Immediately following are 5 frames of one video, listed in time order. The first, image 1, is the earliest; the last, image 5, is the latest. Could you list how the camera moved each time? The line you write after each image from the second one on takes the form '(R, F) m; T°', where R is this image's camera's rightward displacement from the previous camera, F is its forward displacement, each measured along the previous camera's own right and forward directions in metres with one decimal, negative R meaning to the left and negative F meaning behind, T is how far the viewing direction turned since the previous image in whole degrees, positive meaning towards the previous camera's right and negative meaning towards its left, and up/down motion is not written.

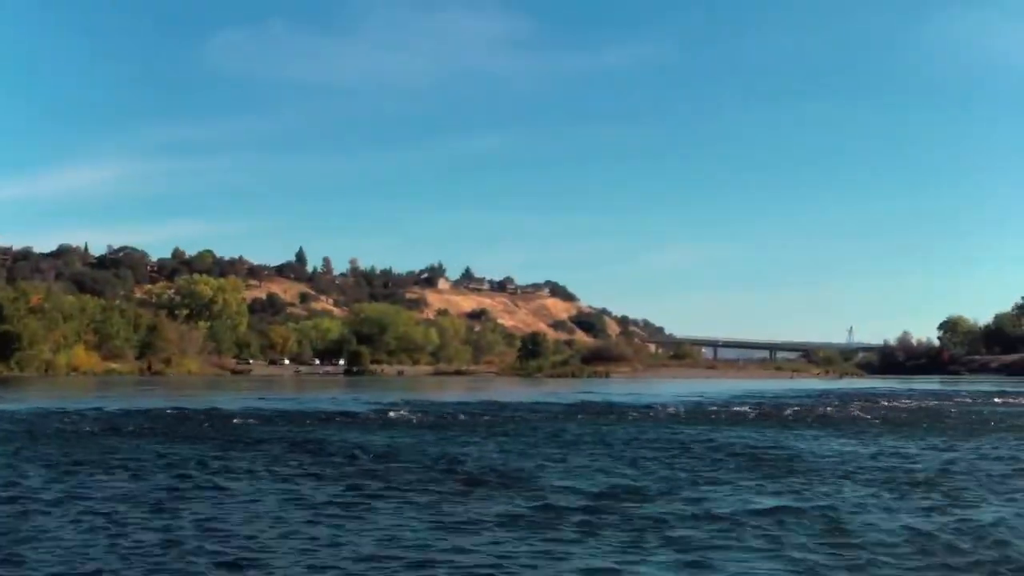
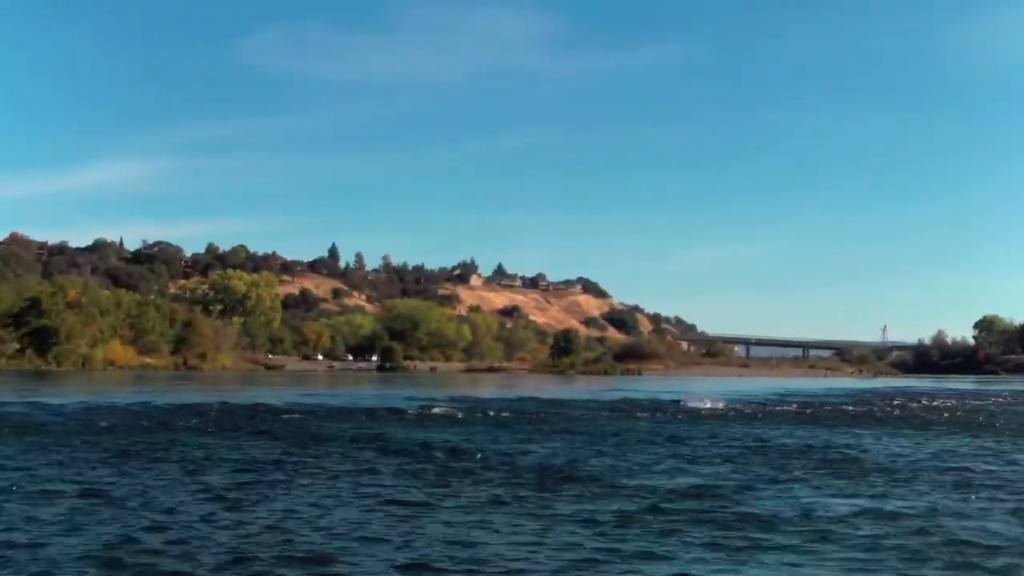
(0.0, -0.3) m; -2°
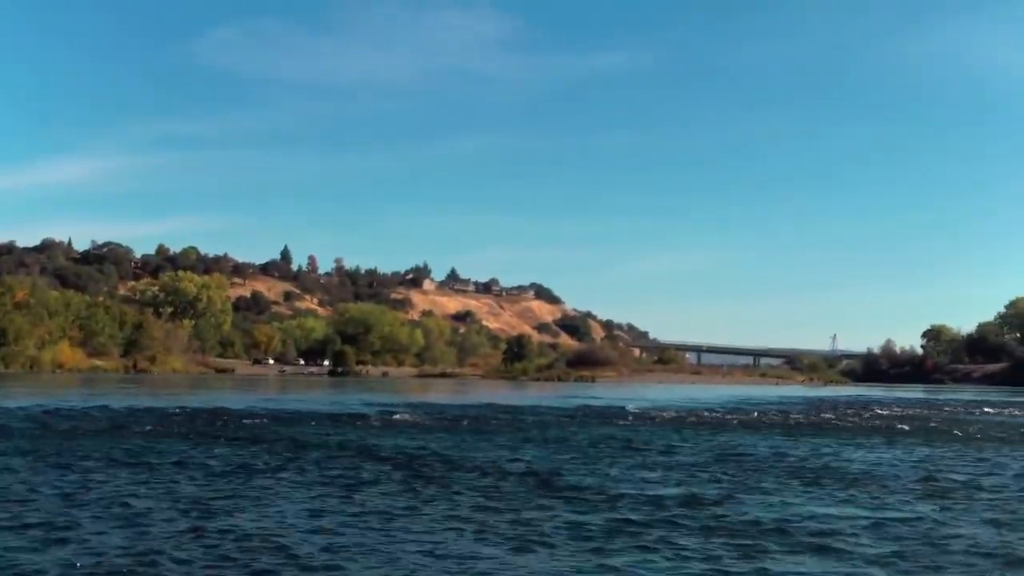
(-0.7, -0.2) m; +3°
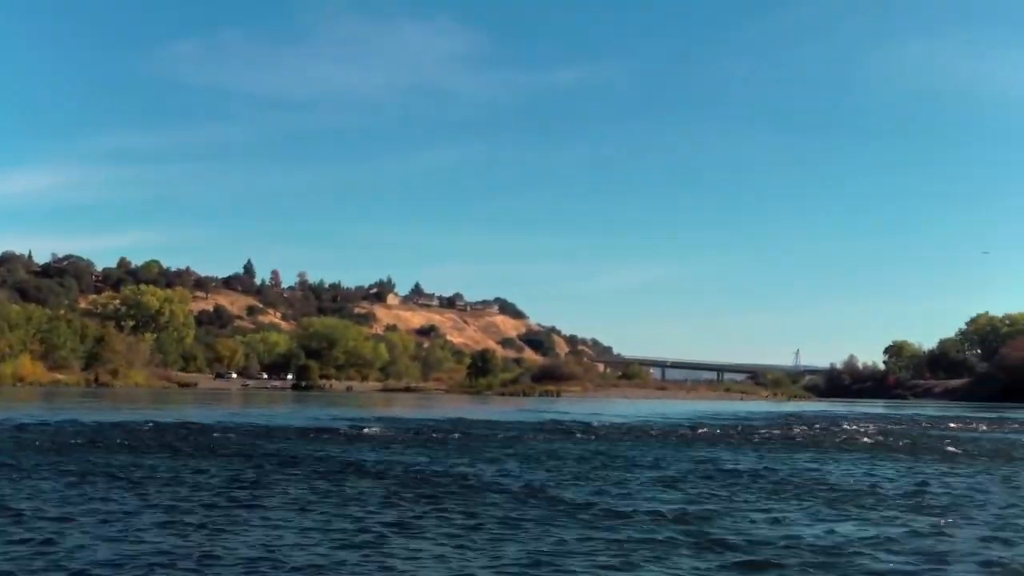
(-0.6, -0.4) m; +2°
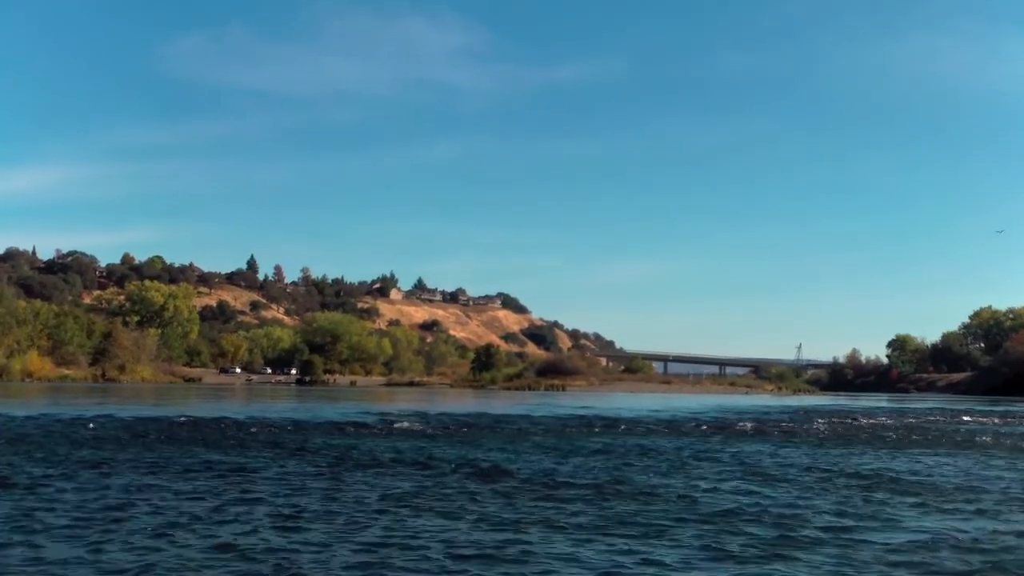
(-0.7, -0.8) m; 0°
